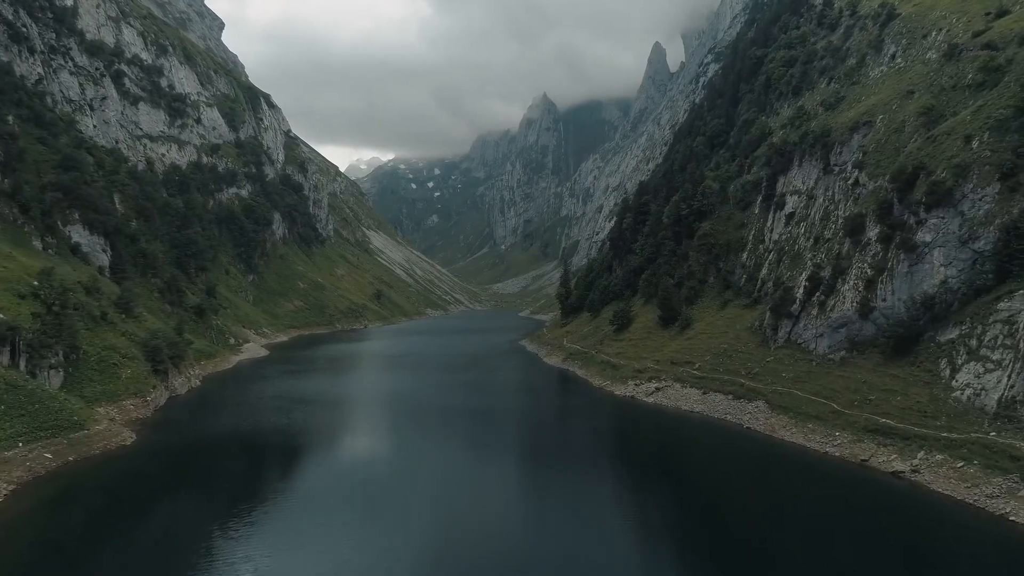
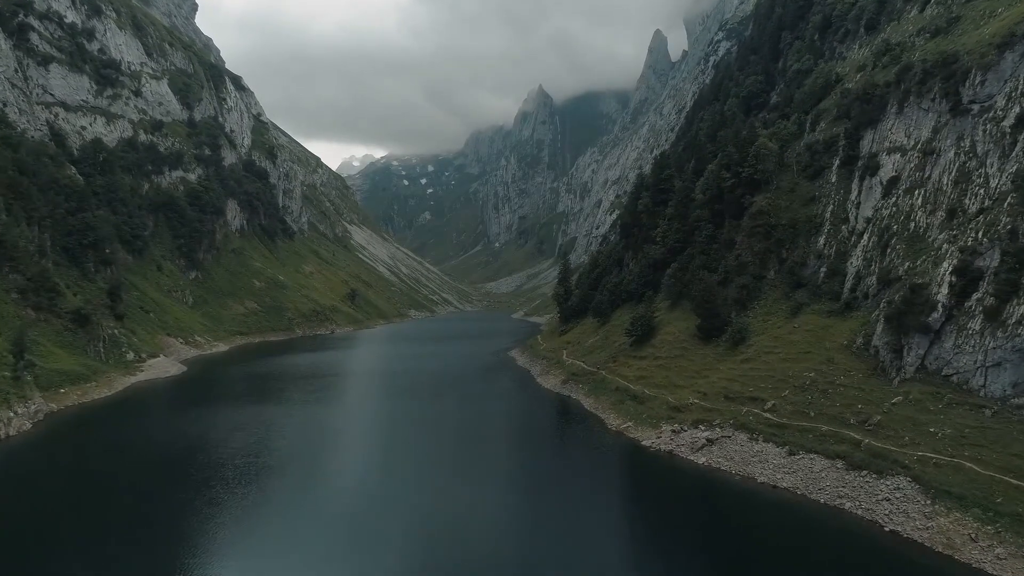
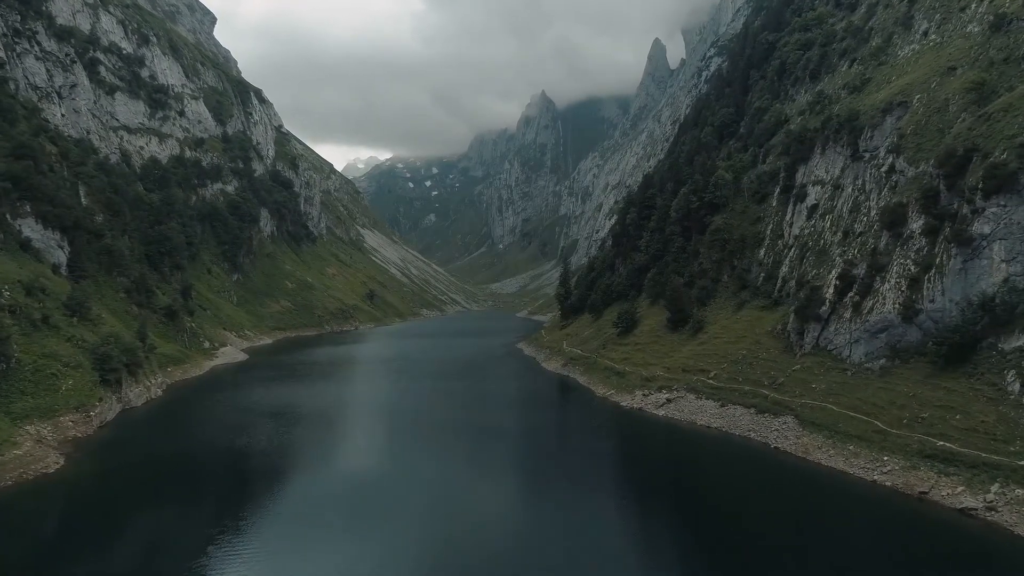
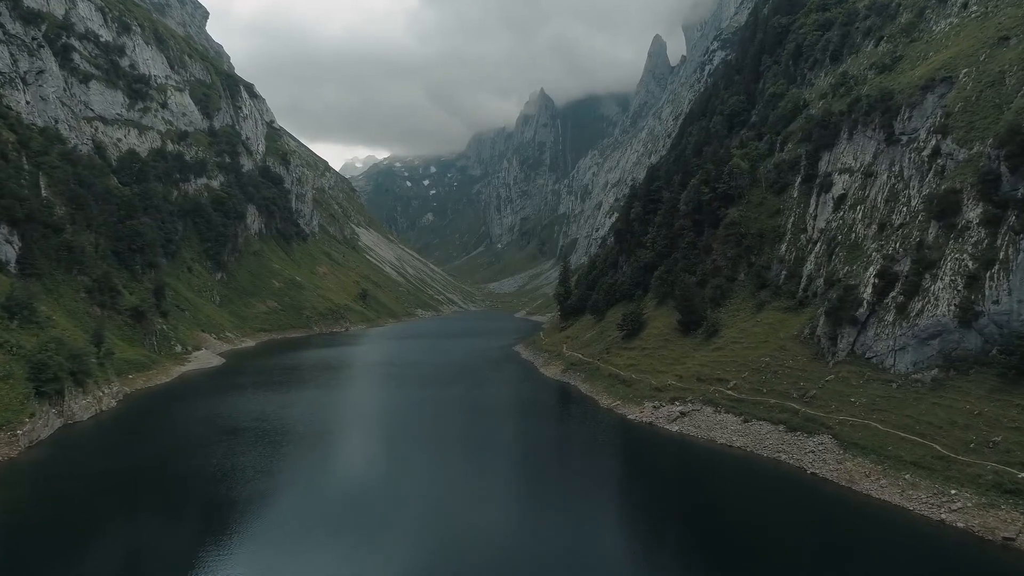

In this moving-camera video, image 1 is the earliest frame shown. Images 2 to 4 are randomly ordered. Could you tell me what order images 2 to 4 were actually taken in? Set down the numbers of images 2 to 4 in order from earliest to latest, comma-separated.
3, 4, 2
